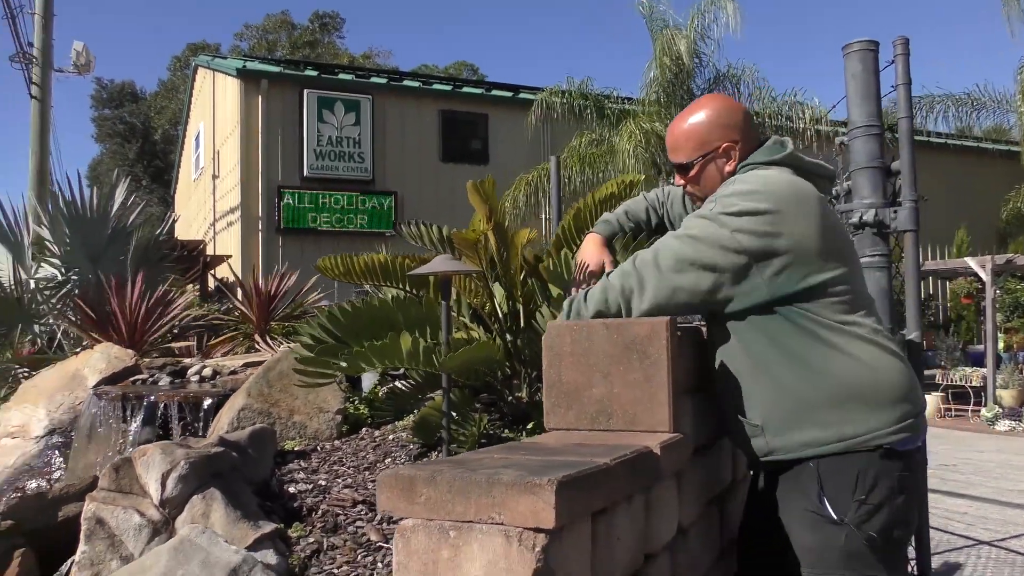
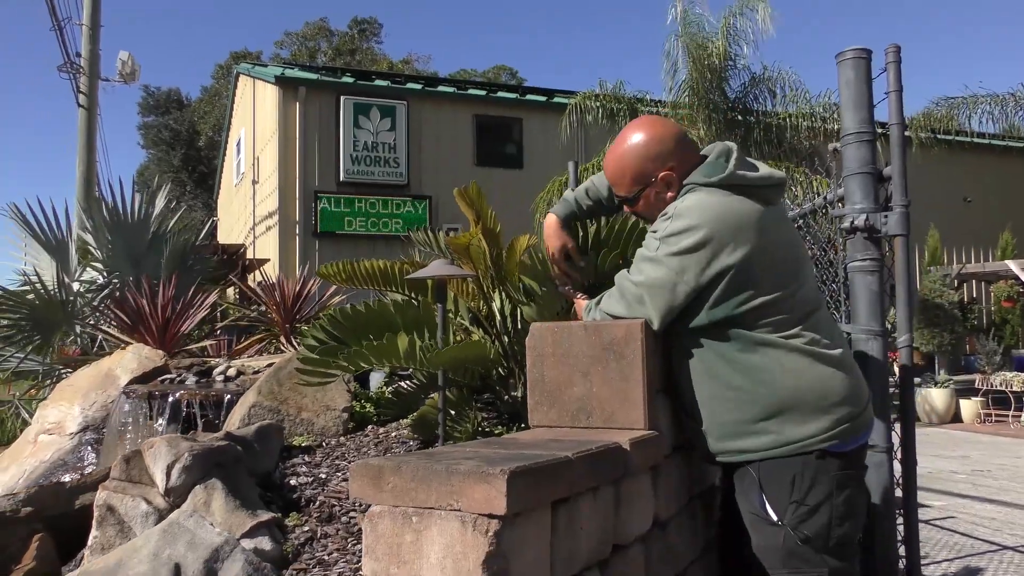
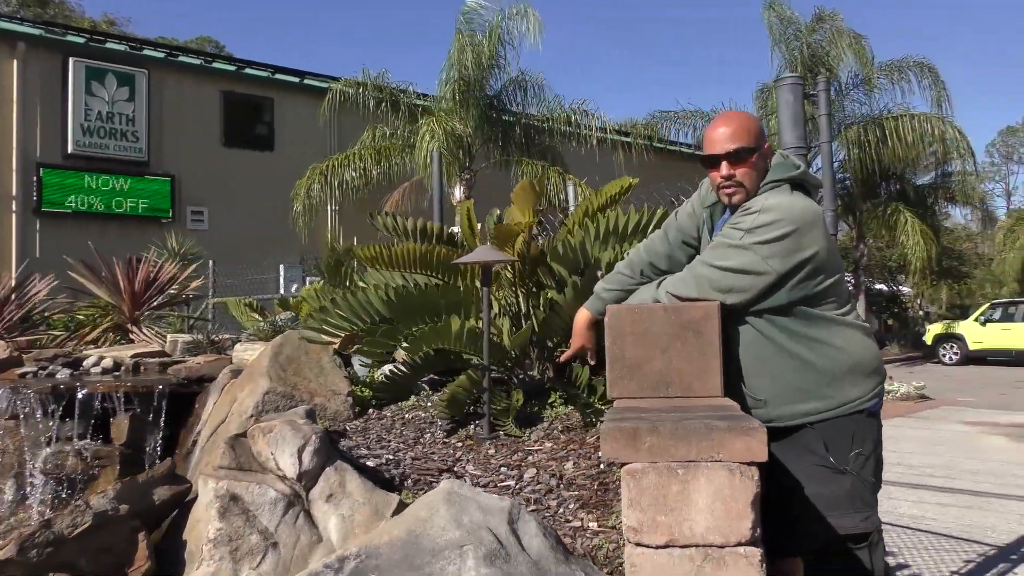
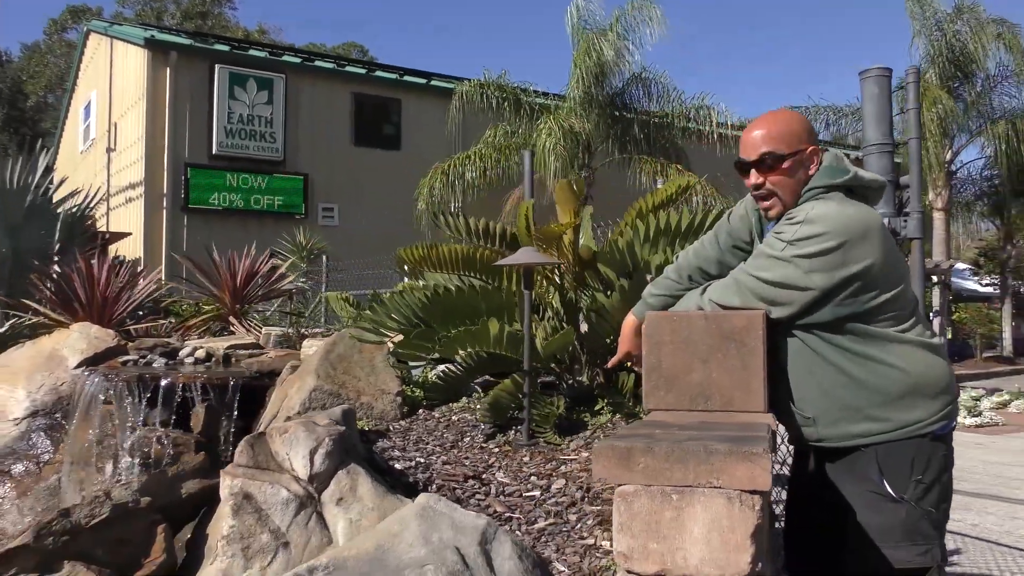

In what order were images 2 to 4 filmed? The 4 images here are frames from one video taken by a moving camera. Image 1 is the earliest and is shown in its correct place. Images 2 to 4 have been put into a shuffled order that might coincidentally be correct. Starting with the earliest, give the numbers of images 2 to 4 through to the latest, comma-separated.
2, 4, 3
